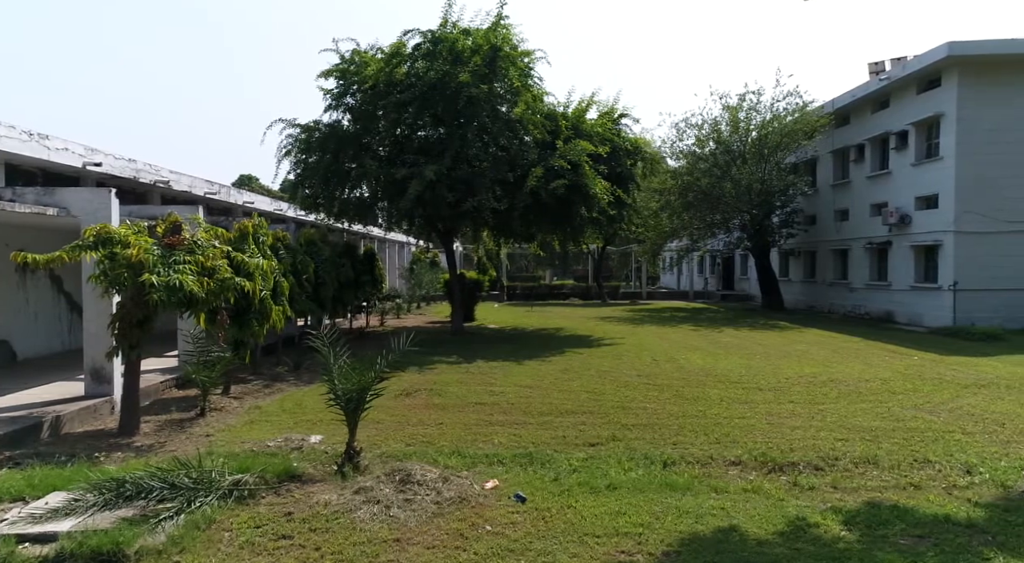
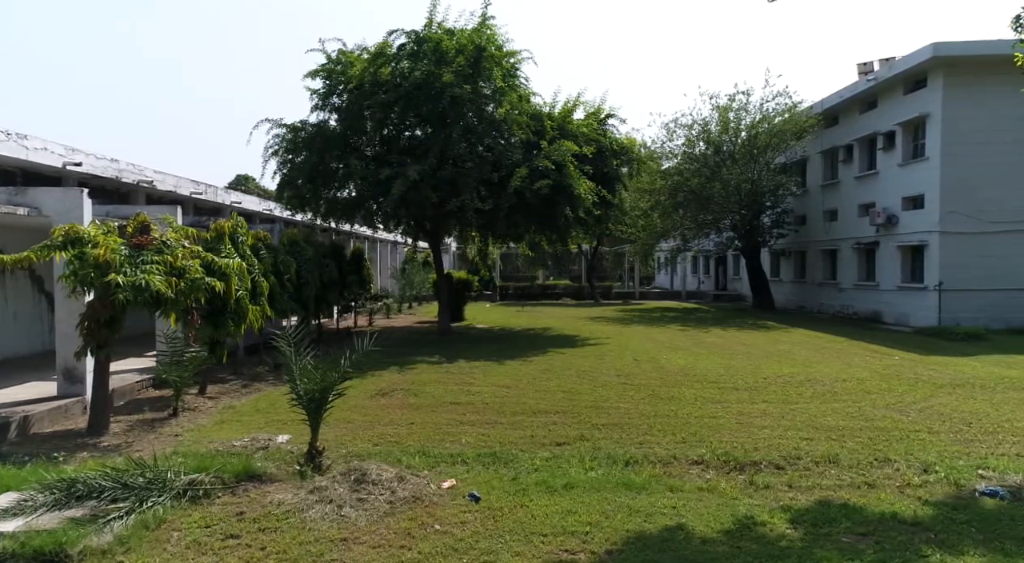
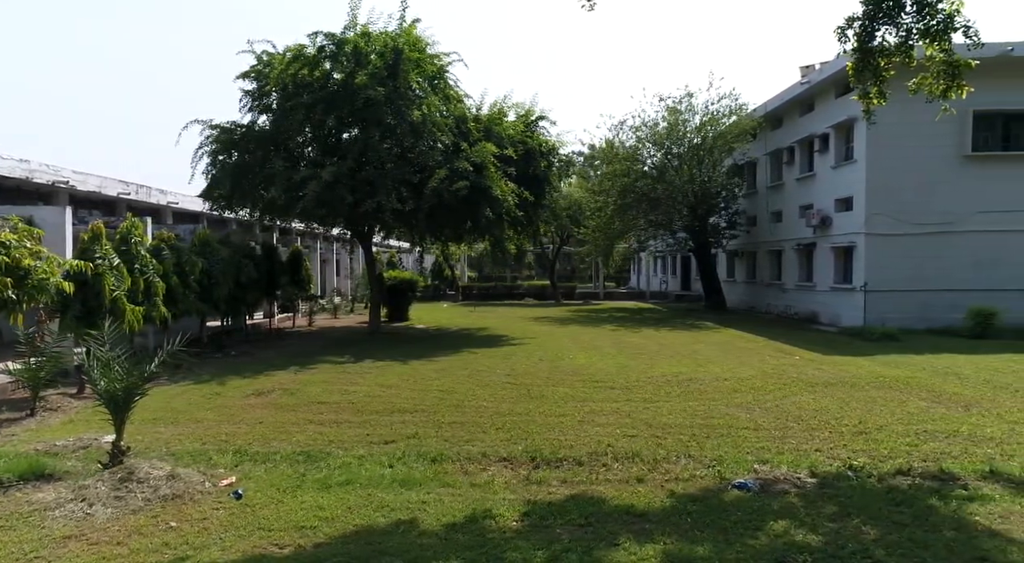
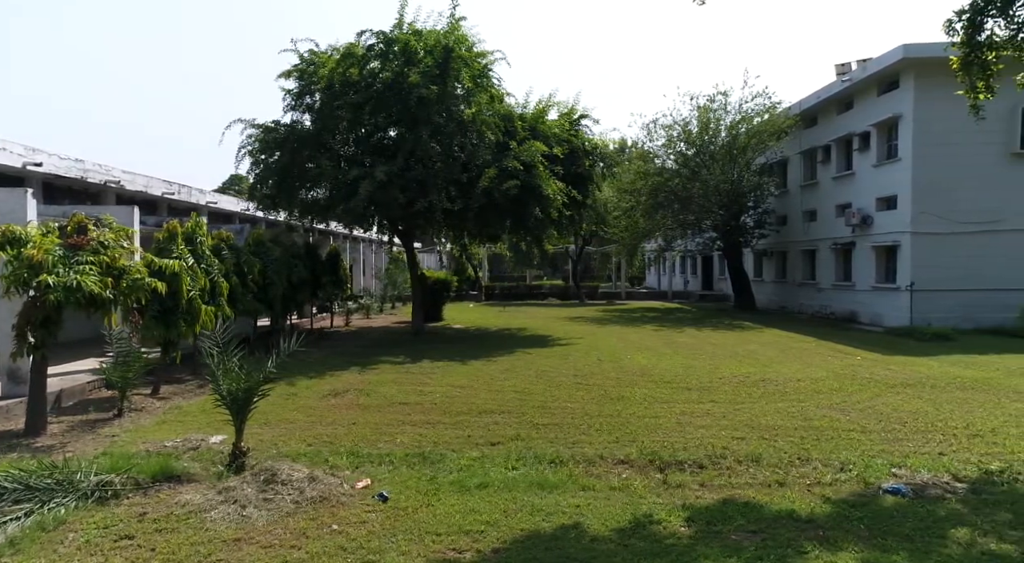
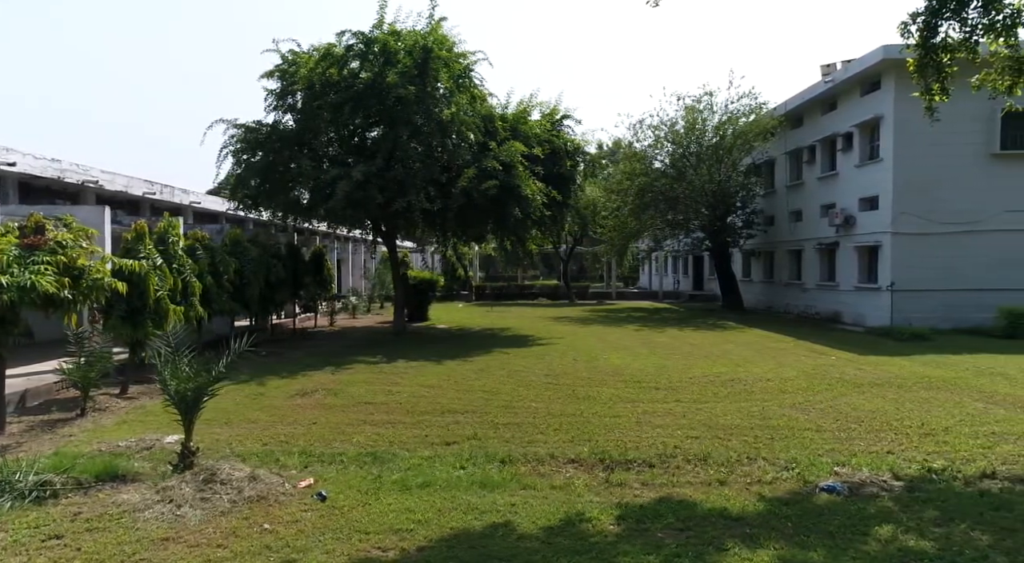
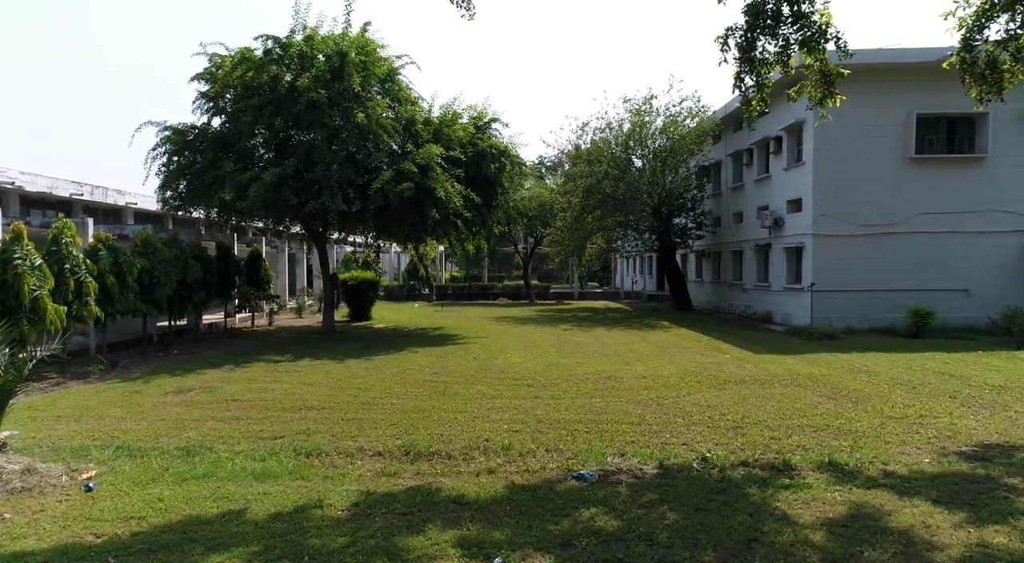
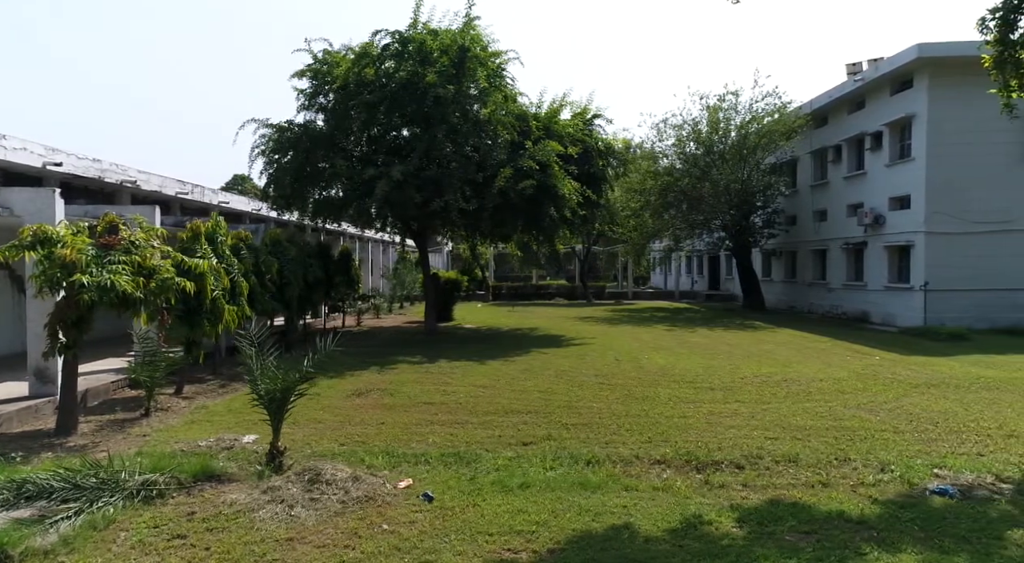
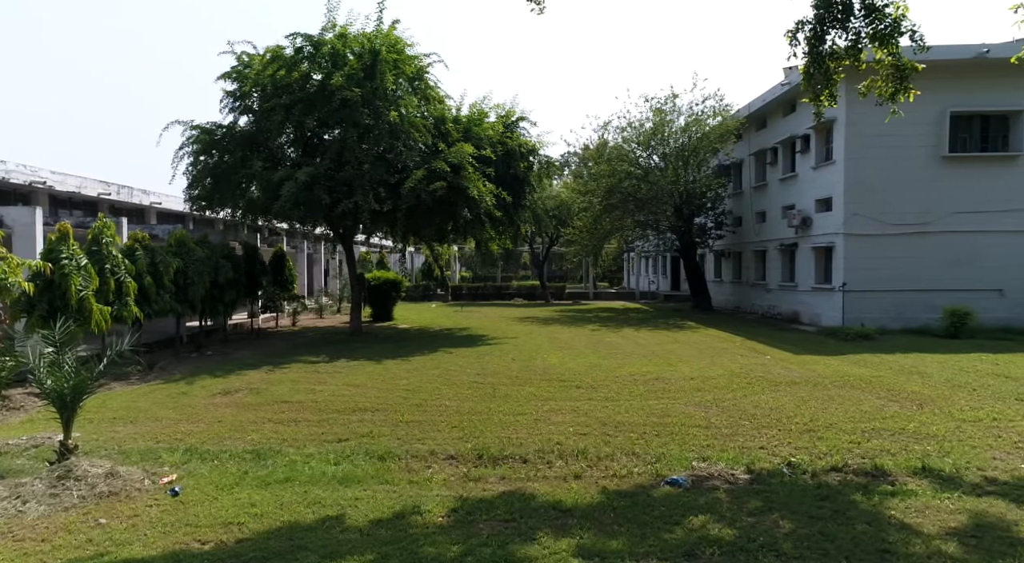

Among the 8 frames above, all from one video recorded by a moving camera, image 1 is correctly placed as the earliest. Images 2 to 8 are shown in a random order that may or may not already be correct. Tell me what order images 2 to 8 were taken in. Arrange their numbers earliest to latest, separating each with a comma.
2, 7, 4, 5, 3, 8, 6
